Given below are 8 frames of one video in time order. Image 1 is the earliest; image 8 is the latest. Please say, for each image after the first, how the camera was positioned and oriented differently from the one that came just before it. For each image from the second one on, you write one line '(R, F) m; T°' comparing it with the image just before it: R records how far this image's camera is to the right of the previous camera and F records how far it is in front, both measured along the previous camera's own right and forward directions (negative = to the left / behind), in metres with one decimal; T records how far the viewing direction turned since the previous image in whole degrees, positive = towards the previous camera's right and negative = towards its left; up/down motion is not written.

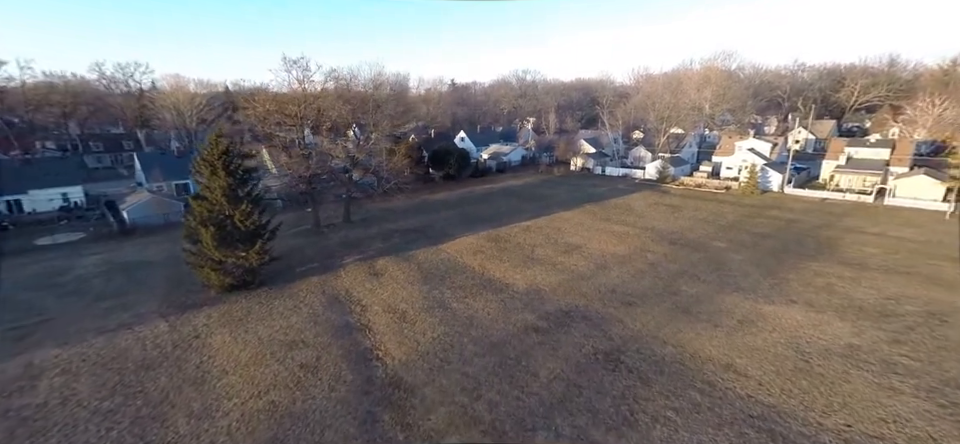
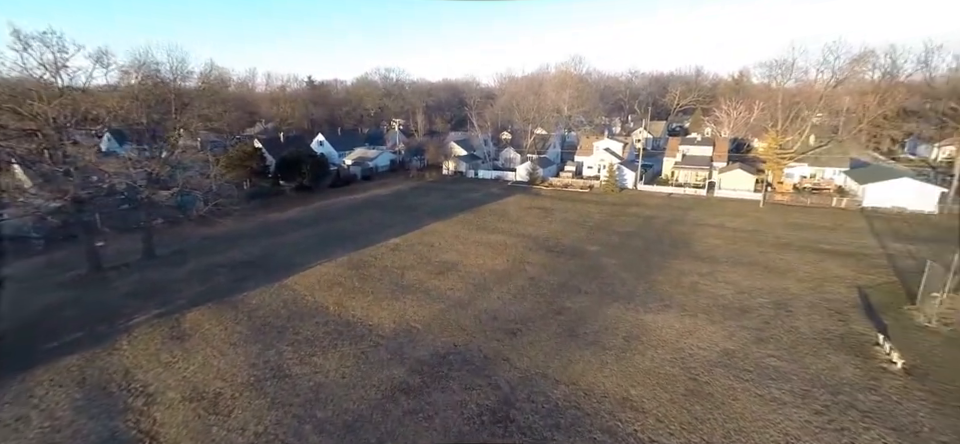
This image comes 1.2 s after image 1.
(+0.5, +1.8) m; +16°
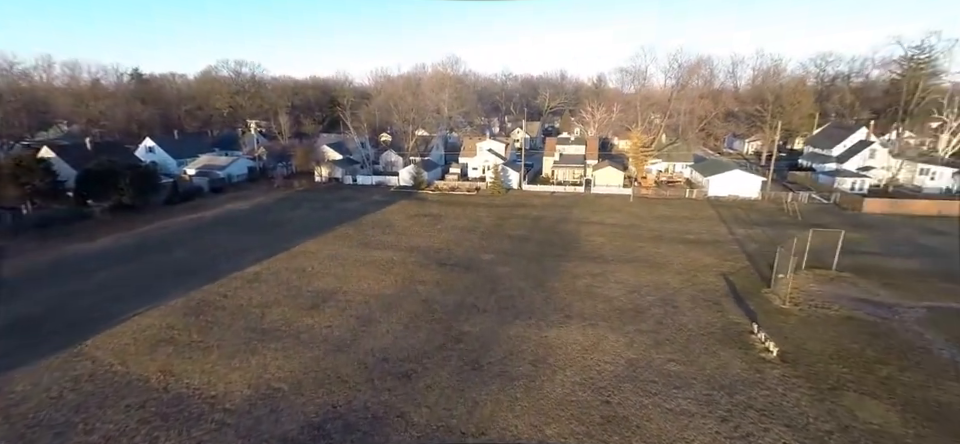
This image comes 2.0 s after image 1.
(+0.1, +1.4) m; +15°
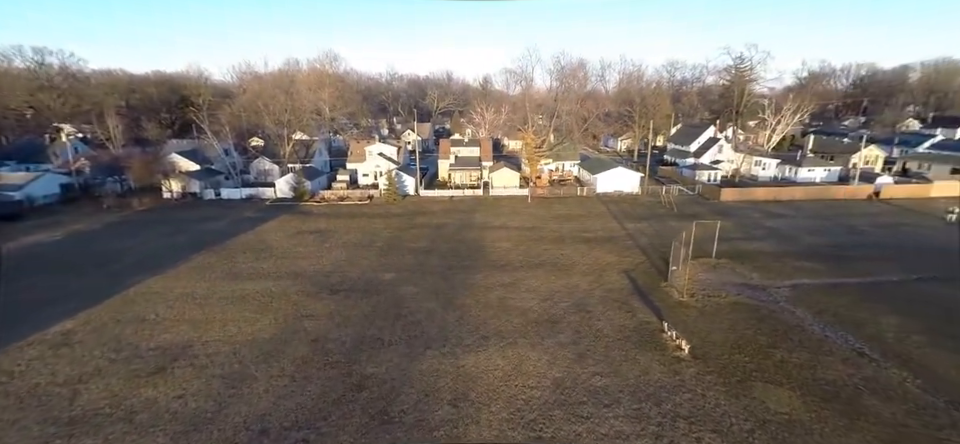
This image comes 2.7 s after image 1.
(-0.1, +1.3) m; +14°
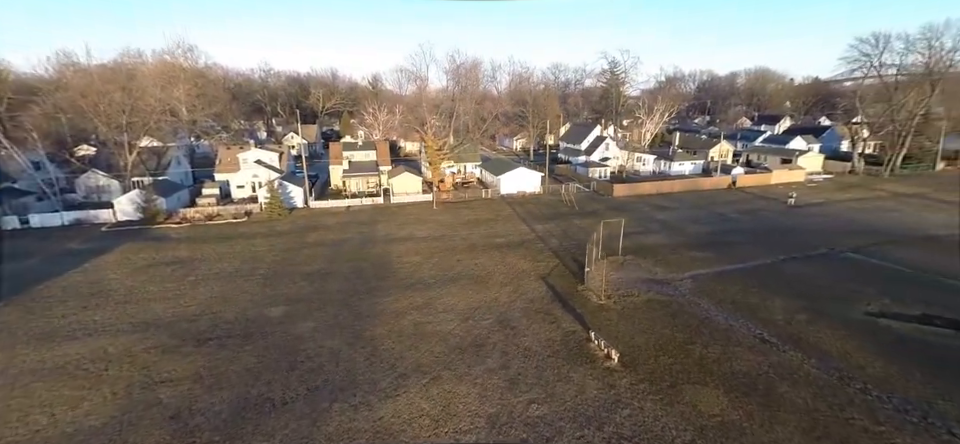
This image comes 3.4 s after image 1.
(-0.2, +1.2) m; +13°
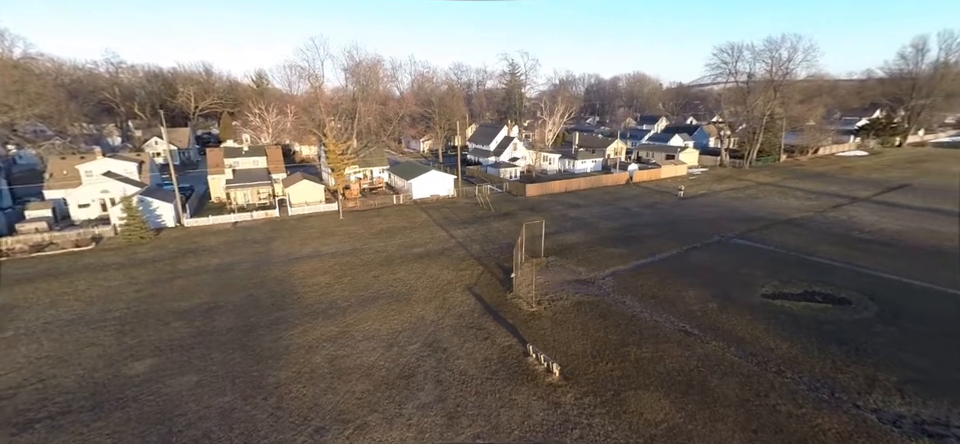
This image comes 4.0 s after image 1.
(-0.3, +1.1) m; +12°
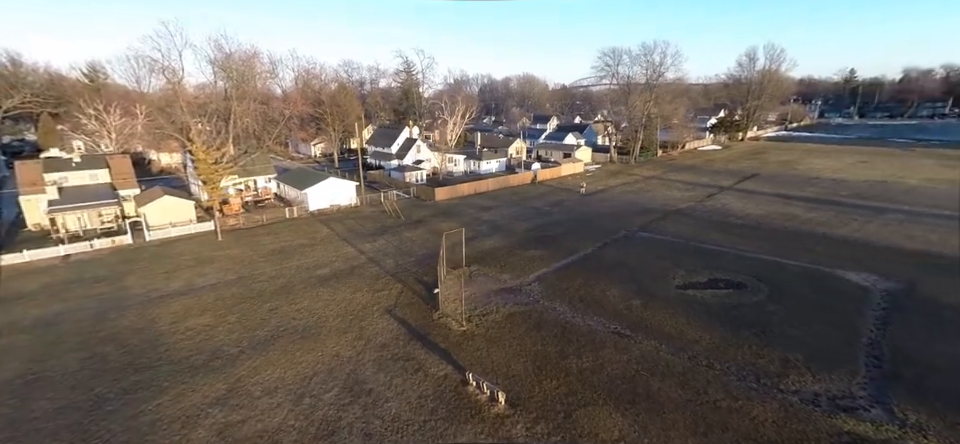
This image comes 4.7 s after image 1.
(-0.4, +1.2) m; +13°
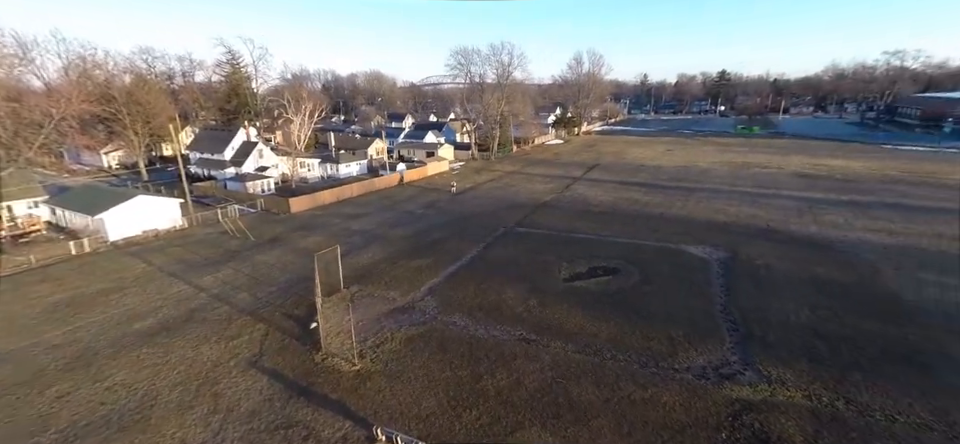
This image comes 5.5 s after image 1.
(-0.5, +1.4) m; +19°
